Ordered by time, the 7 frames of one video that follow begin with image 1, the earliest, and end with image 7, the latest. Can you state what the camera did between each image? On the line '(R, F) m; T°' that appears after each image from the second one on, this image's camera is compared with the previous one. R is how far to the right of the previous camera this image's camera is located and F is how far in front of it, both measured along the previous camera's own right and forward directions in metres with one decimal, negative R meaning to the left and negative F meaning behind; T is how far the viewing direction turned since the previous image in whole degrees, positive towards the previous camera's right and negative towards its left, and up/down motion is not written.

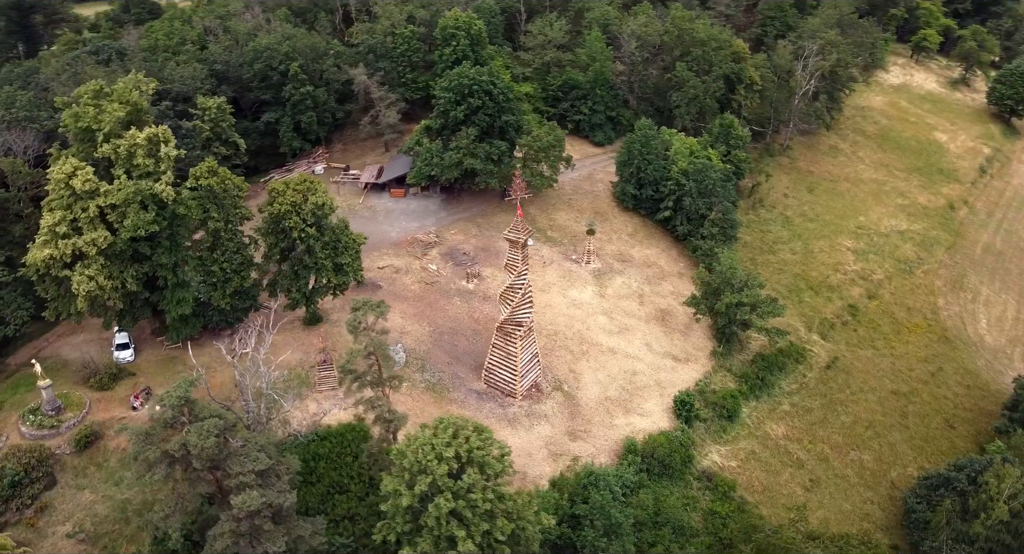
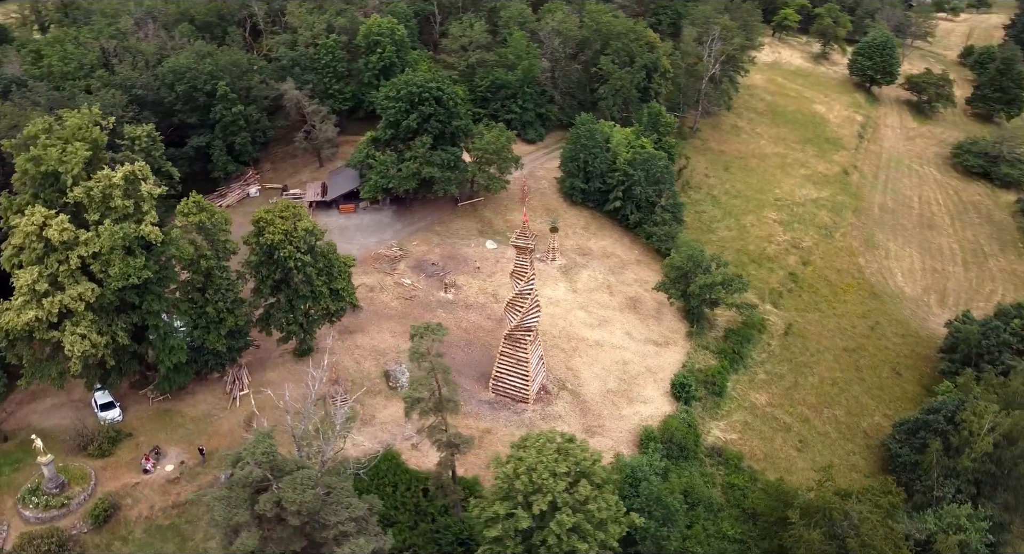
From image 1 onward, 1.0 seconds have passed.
(-6.0, +0.6) m; +10°
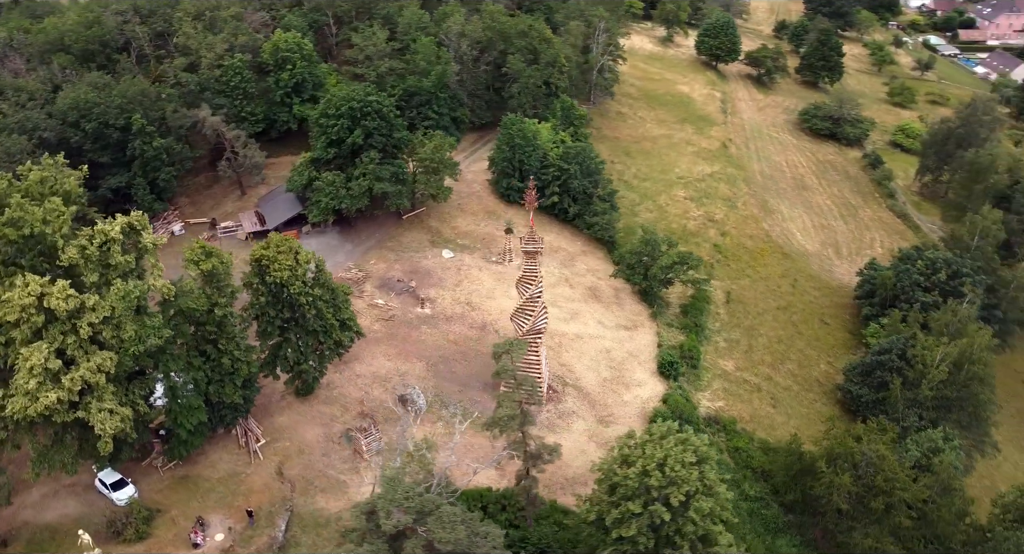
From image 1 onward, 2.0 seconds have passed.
(-7.2, +0.7) m; +12°
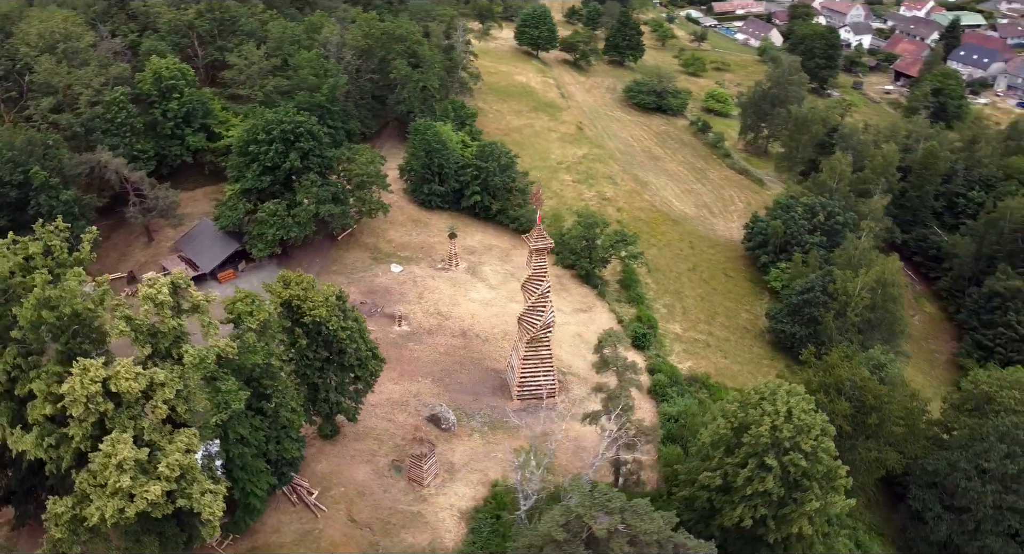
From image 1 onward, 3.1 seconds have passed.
(-9.0, +1.1) m; +16°
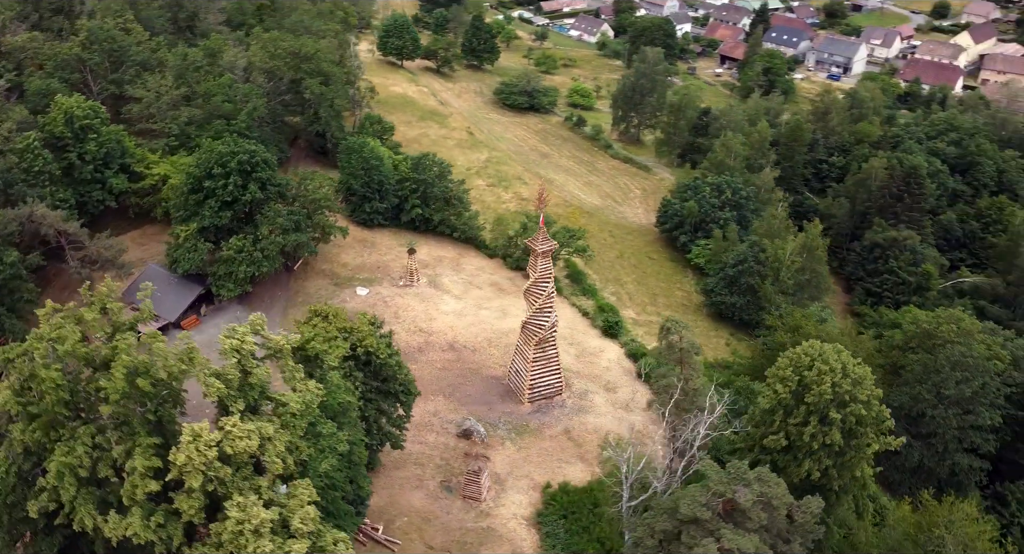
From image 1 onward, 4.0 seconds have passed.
(-7.1, +0.4) m; +12°
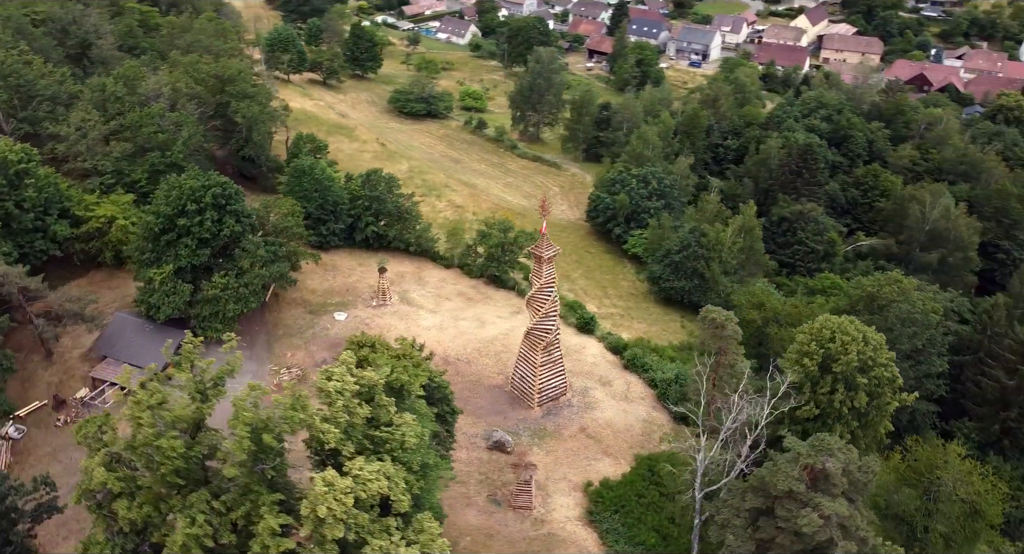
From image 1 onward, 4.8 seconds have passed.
(-6.0, +0.1) m; +10°
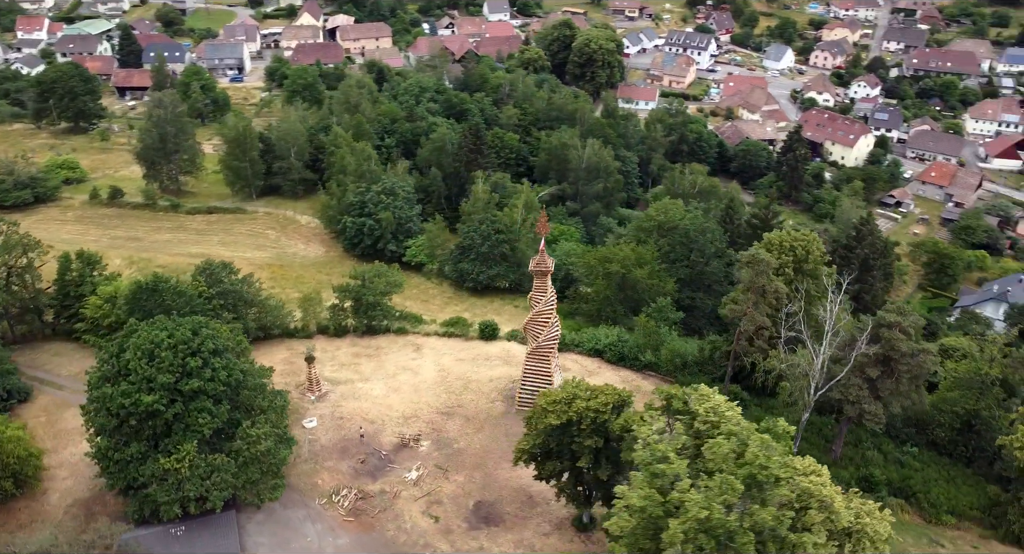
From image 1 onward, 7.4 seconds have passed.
(-19.4, +5.6) m; +35°
